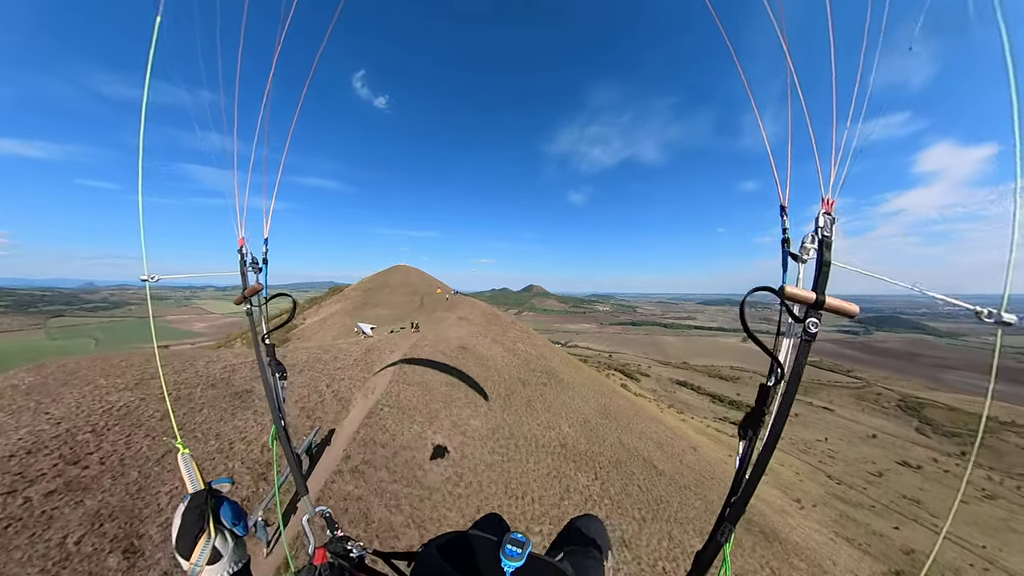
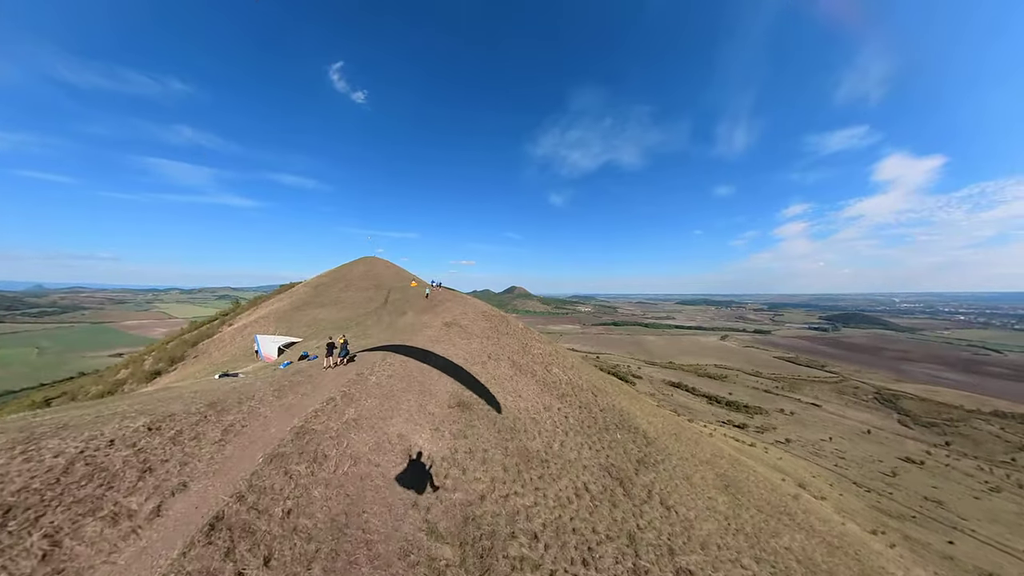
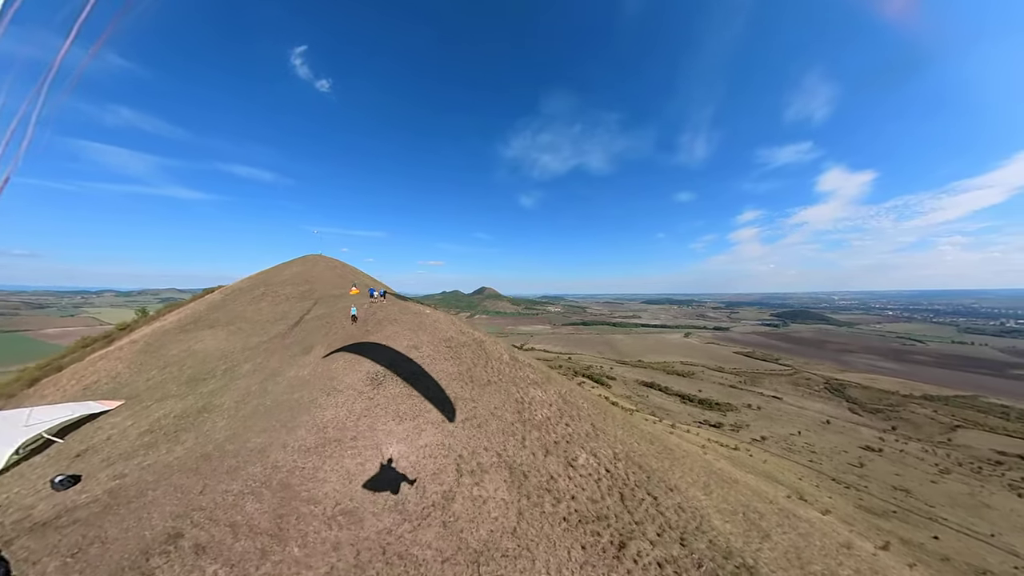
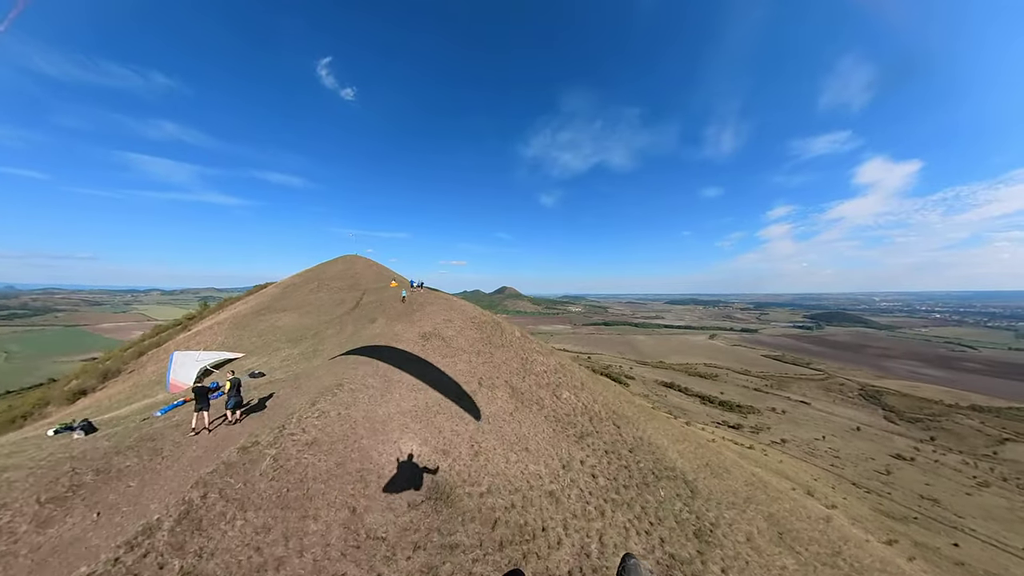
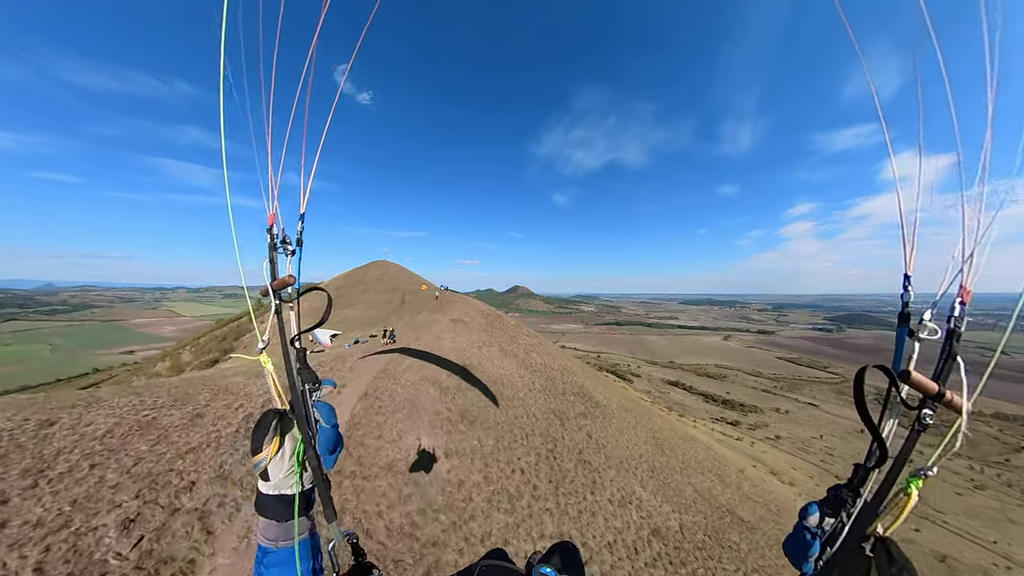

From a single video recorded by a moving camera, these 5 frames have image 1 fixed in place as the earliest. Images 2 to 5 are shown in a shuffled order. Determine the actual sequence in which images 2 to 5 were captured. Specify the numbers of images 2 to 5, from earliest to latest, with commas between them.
5, 2, 4, 3
